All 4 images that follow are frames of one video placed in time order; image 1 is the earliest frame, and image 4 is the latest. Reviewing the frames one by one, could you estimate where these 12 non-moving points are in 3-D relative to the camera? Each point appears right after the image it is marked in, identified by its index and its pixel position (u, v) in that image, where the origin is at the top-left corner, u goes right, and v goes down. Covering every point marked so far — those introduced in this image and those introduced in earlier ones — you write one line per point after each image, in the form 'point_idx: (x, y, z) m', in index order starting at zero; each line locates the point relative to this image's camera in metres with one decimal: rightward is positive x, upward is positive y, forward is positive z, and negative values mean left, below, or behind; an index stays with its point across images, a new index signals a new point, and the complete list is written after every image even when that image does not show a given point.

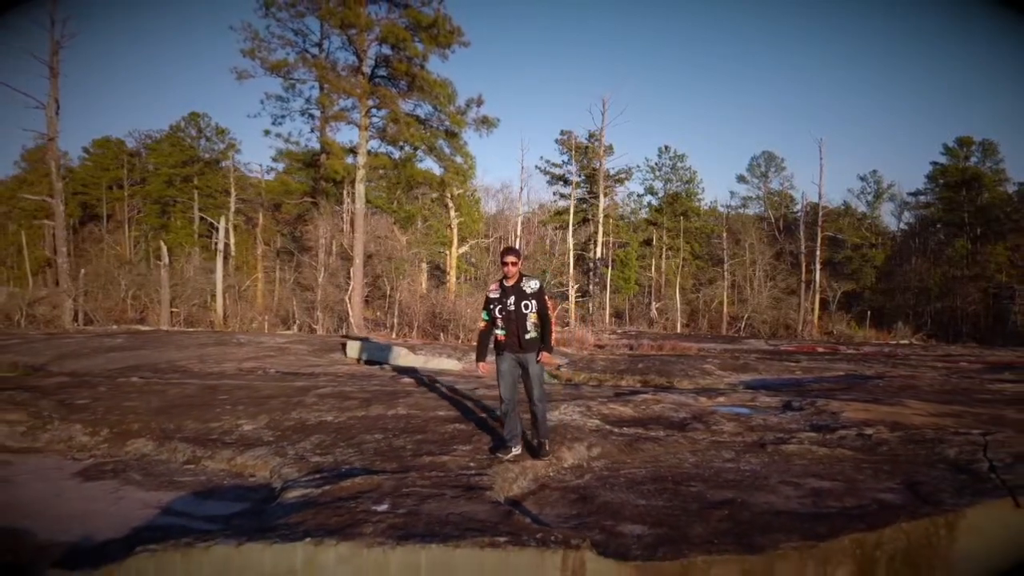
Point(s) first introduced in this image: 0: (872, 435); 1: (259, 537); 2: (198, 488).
0: (+3.5, -1.4, +5.4) m
1: (-1.4, -1.4, +3.1) m
2: (-2.5, -1.6, +4.3) m
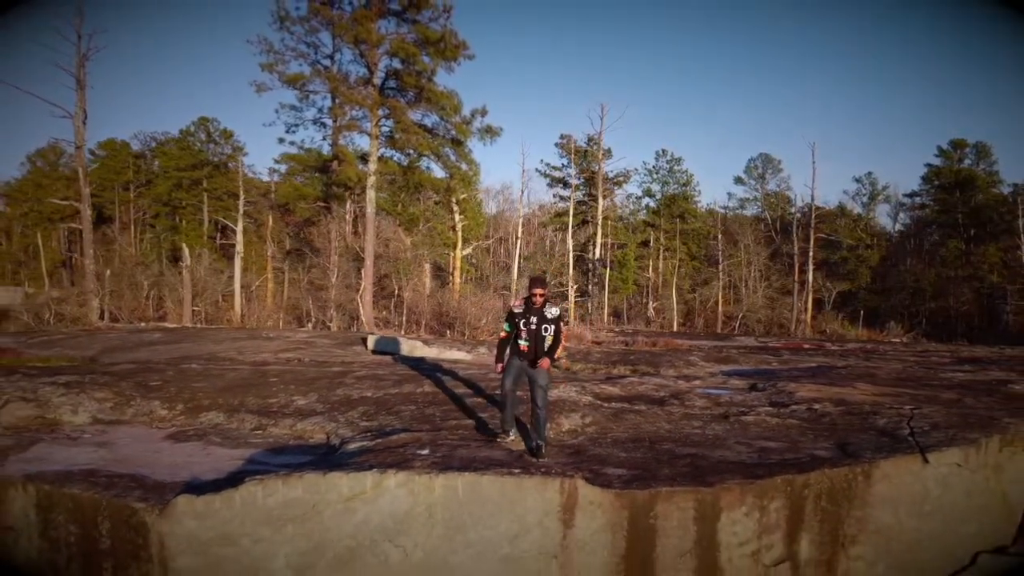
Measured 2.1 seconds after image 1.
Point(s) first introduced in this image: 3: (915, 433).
0: (+3.6, -1.4, +6.5) m
1: (-1.3, -1.4, +4.2) m
2: (-2.4, -1.5, +5.4) m
3: (+4.3, -1.5, +5.8) m
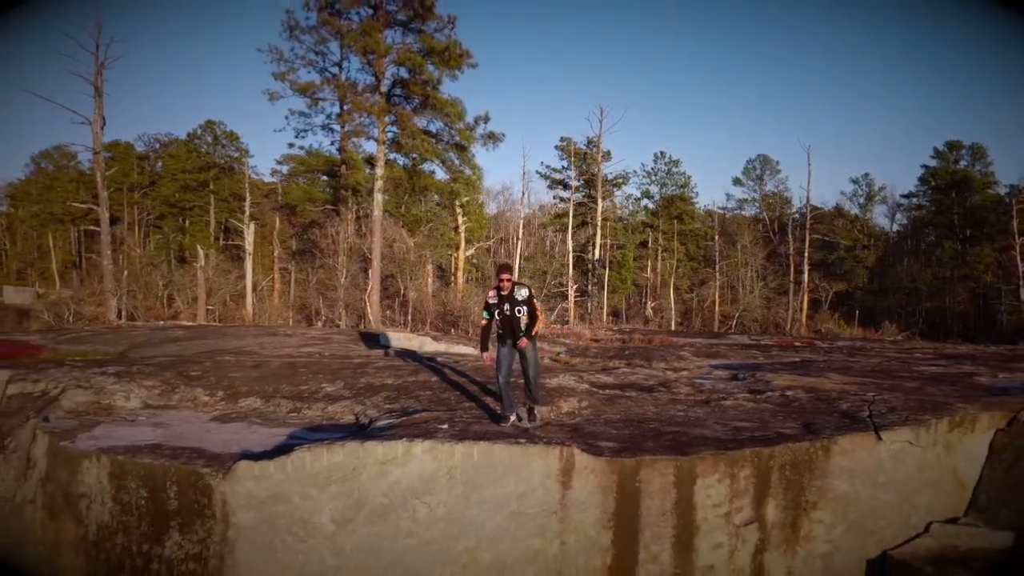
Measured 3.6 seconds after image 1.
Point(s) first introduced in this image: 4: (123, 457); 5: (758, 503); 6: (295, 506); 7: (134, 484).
0: (+3.7, -1.4, +7.3) m
1: (-1.3, -1.4, +5.0) m
2: (-2.3, -1.5, +6.2) m
3: (+4.3, -1.5, +6.6) m
4: (-3.8, -1.7, +5.4) m
5: (+2.5, -2.2, +5.6) m
6: (-1.9, -1.9, +4.8) m
7: (-3.7, -1.9, +5.3) m
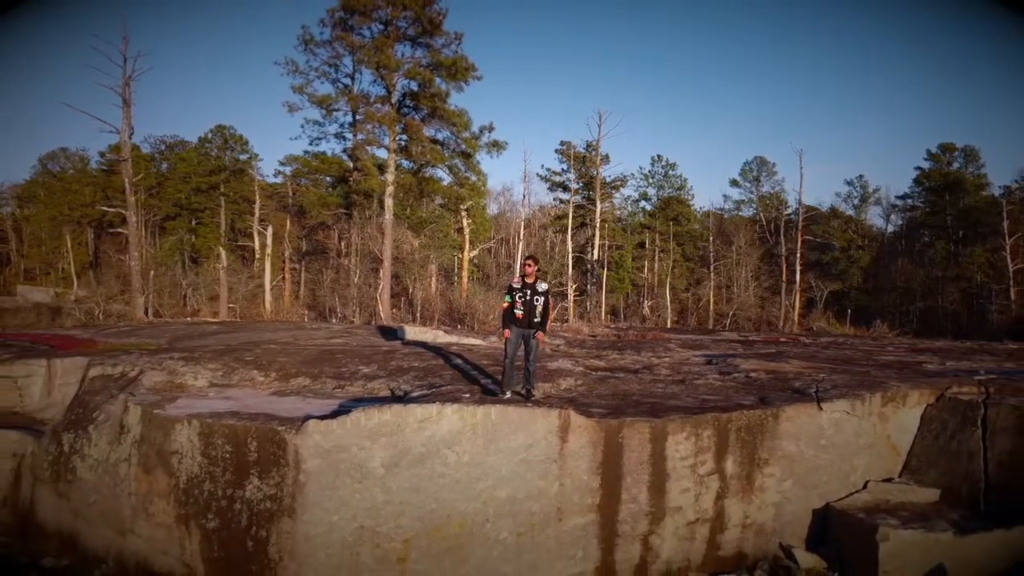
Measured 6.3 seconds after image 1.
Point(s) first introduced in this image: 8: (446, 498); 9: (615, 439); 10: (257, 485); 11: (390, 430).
0: (+3.8, -1.4, +8.6) m
1: (-1.2, -1.3, +6.3) m
2: (-2.2, -1.5, +7.5) m
3: (+4.4, -1.5, +8.0) m
4: (-3.7, -1.6, +6.8) m
5: (+2.6, -2.1, +6.9) m
6: (-1.8, -1.9, +6.2) m
7: (-3.5, -1.9, +6.7) m
8: (-0.7, -2.4, +6.2) m
9: (+1.2, -1.8, +6.4) m
10: (-3.0, -2.3, +6.5) m
11: (-1.4, -1.6, +6.2) m
